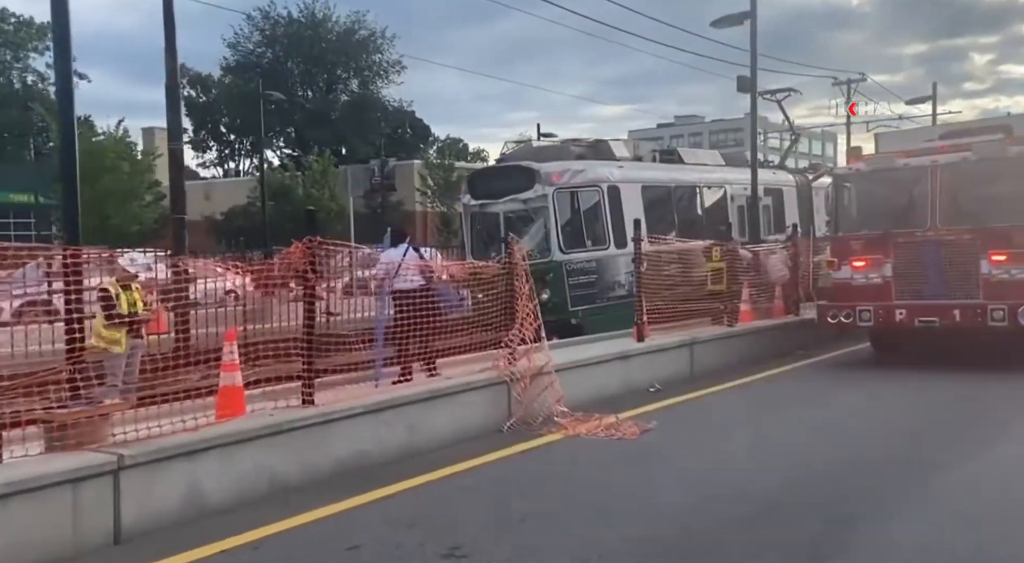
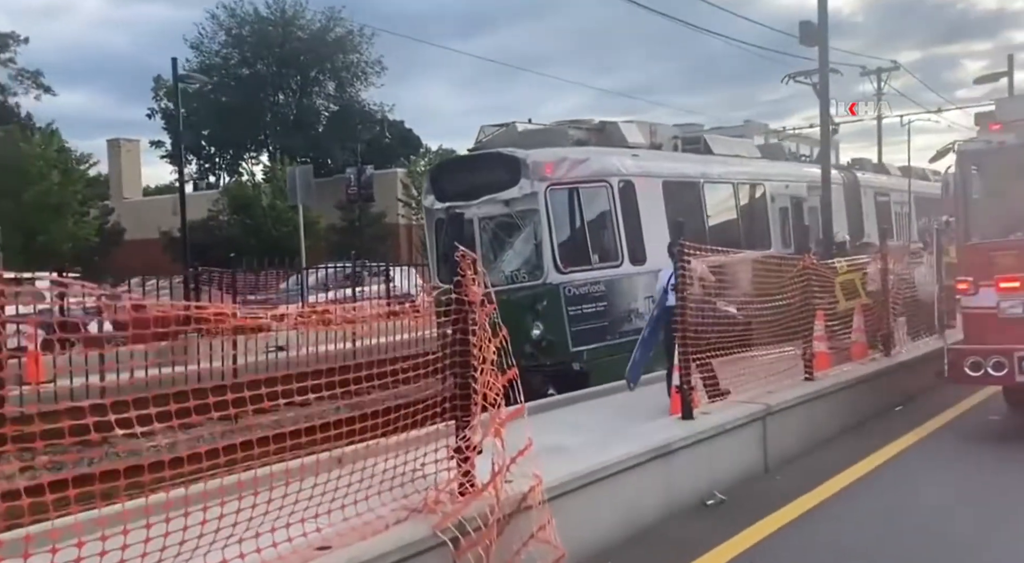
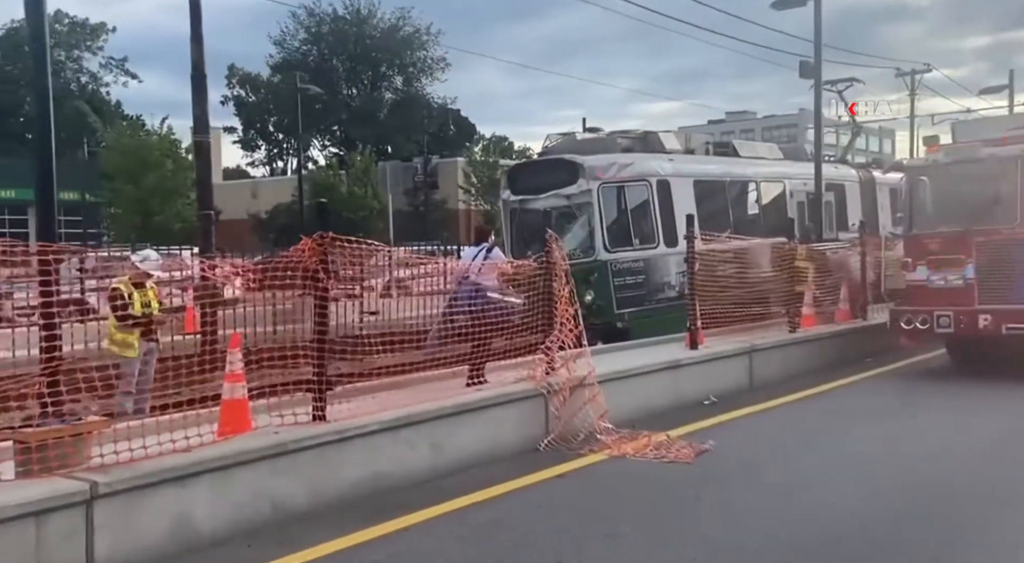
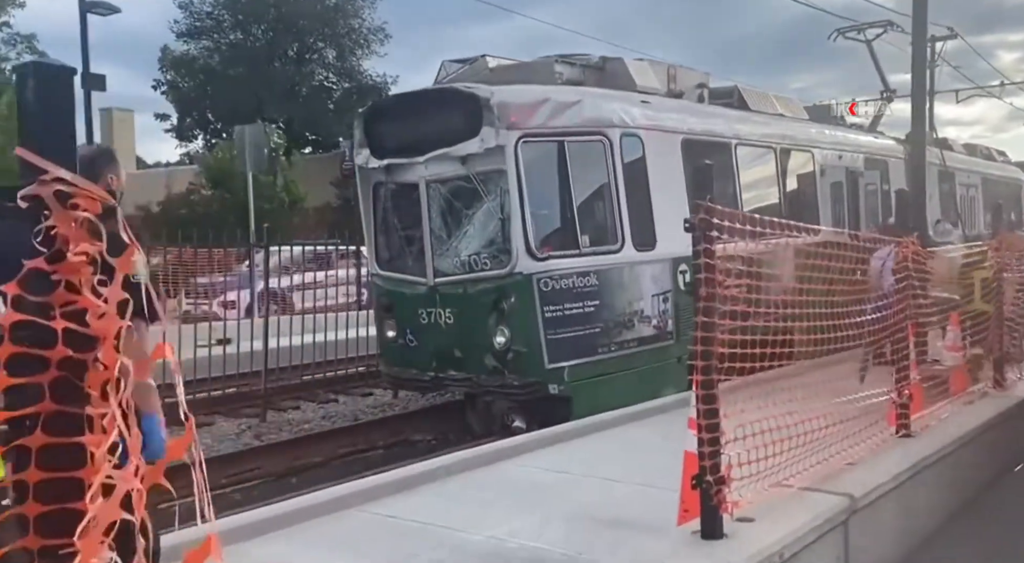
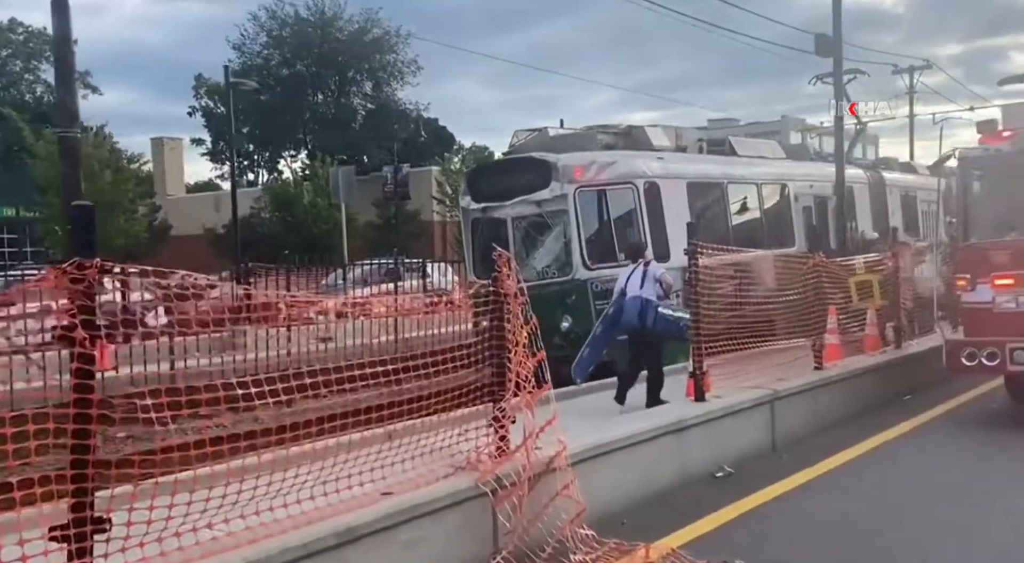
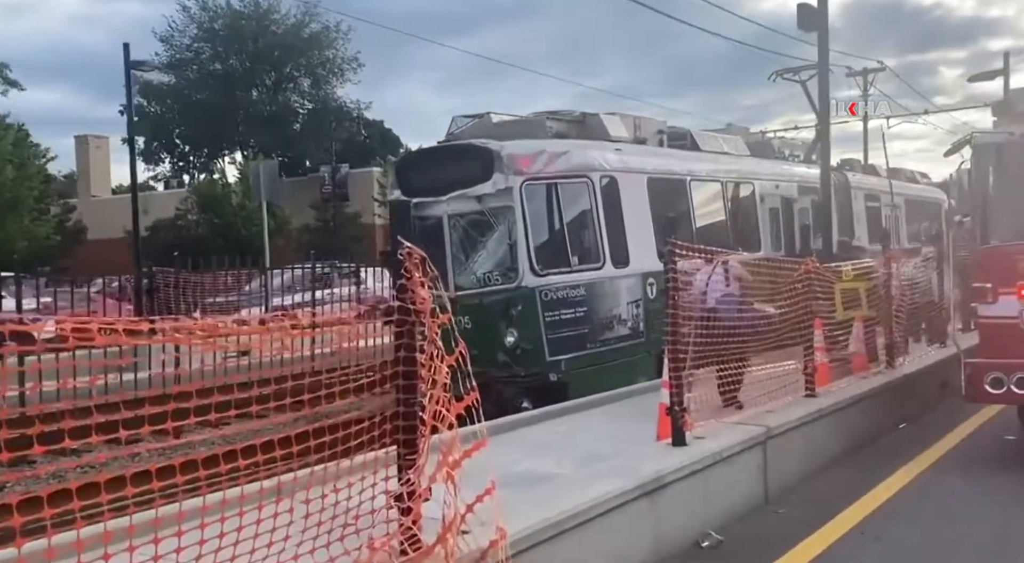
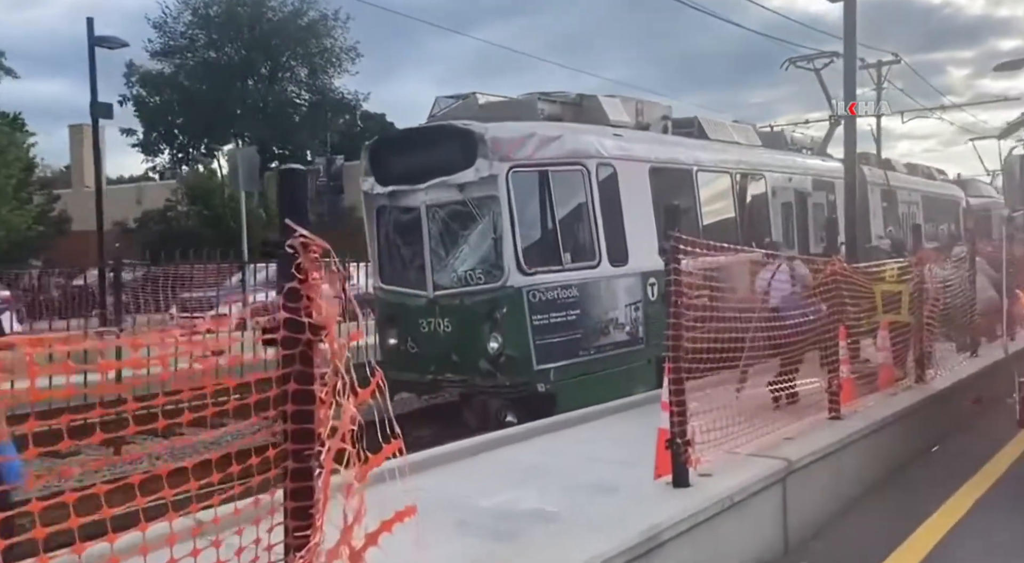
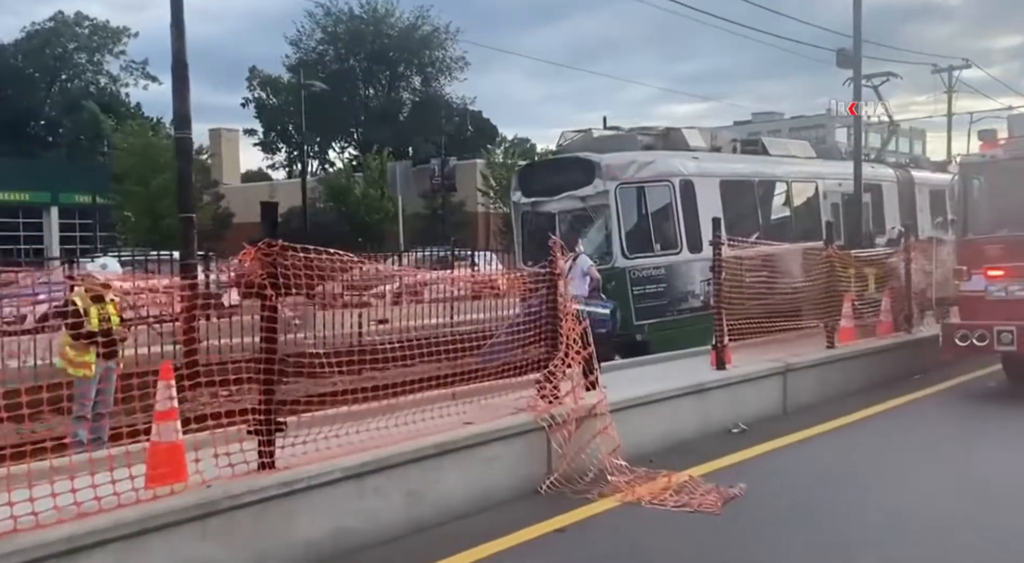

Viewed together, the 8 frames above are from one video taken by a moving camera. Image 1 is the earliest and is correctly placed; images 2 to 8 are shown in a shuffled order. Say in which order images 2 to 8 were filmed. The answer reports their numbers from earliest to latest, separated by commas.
3, 8, 5, 2, 6, 7, 4
